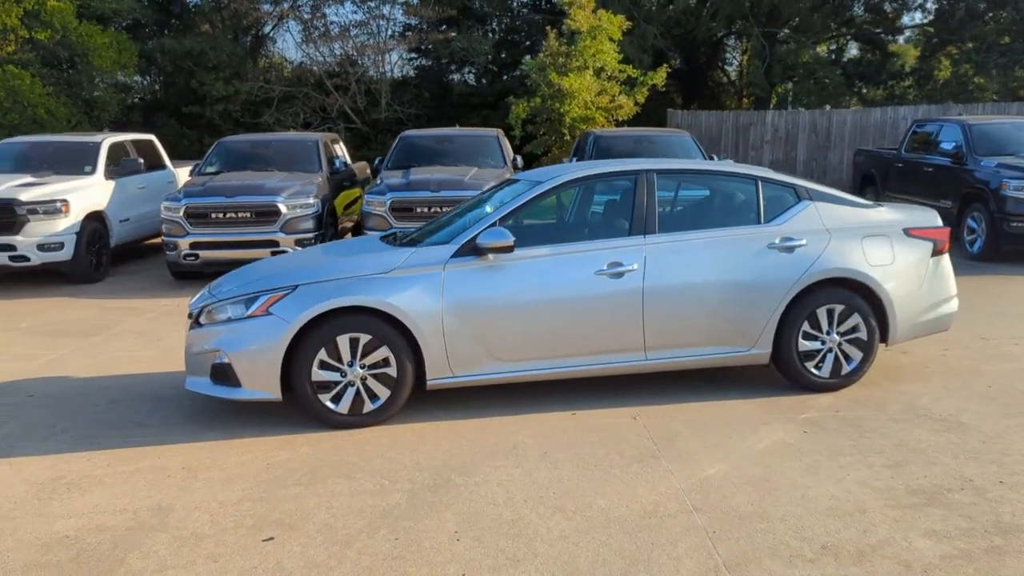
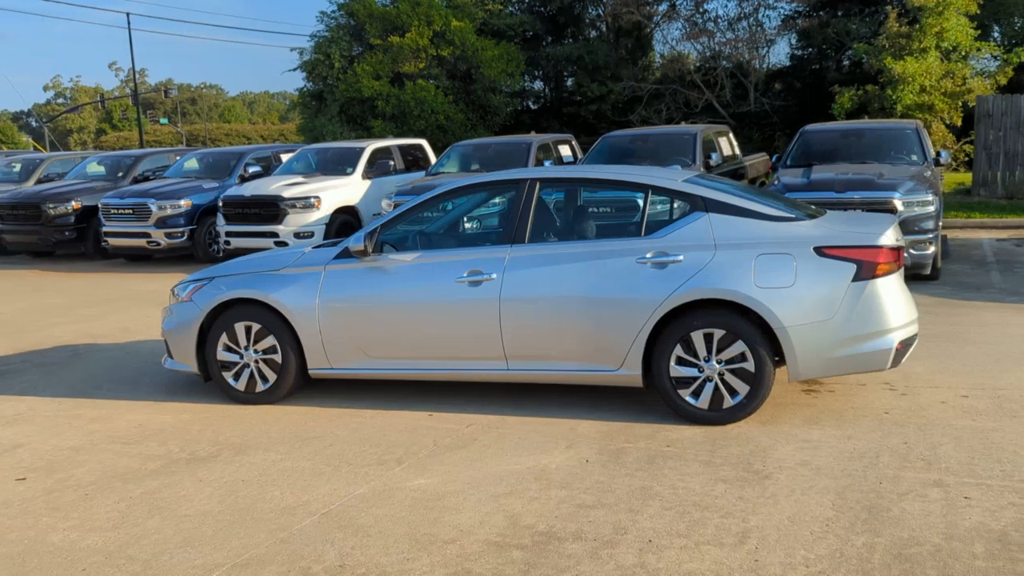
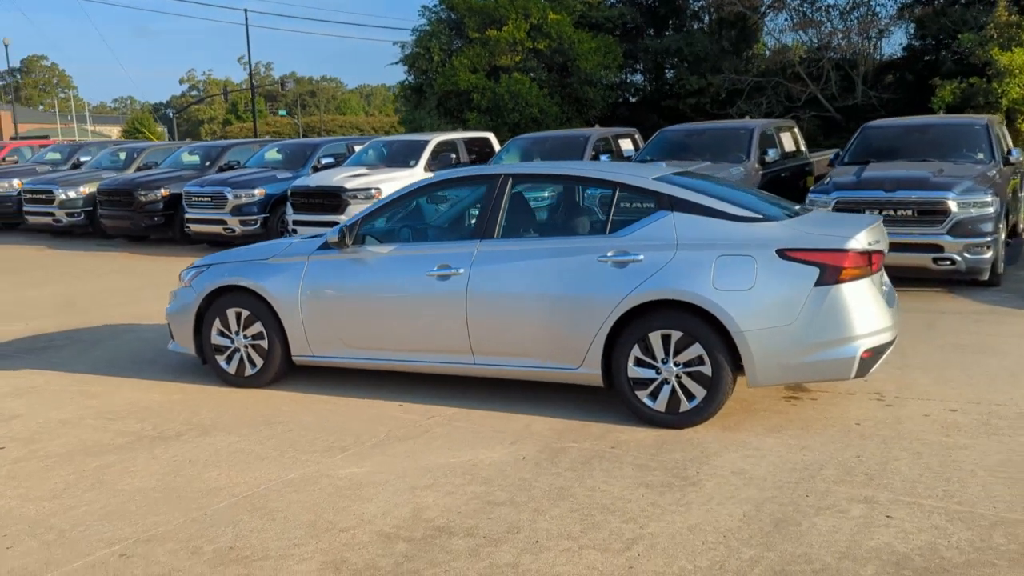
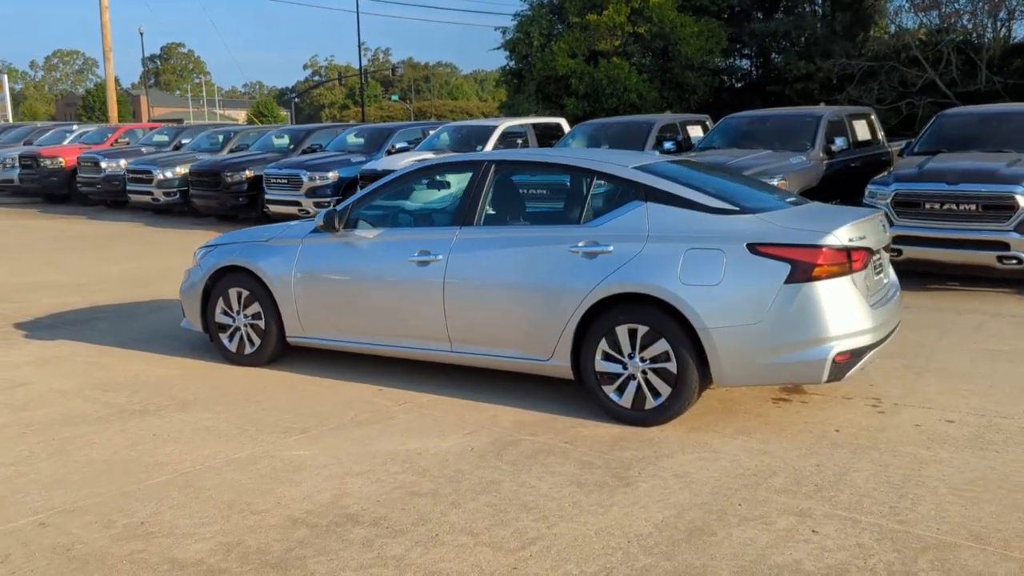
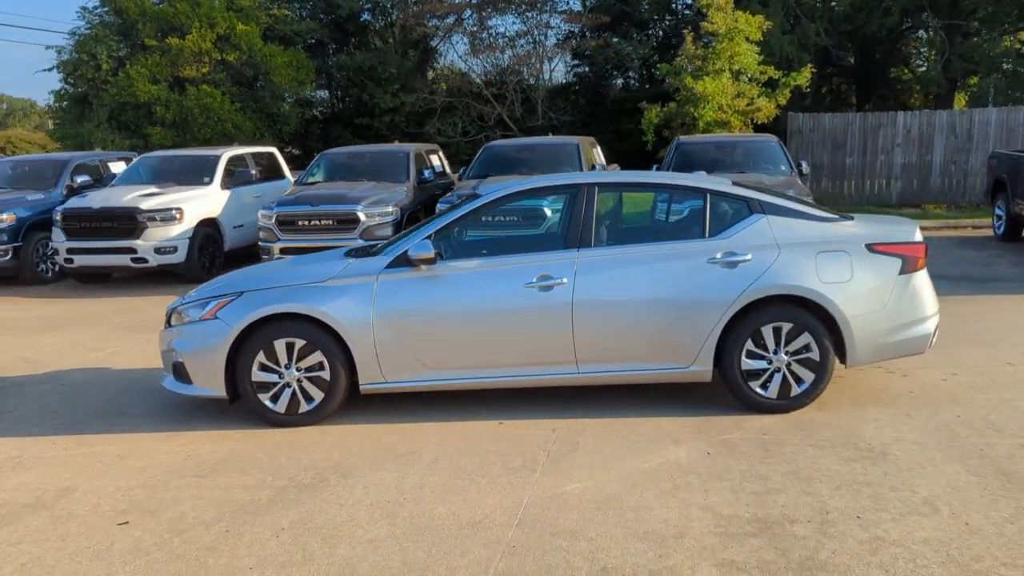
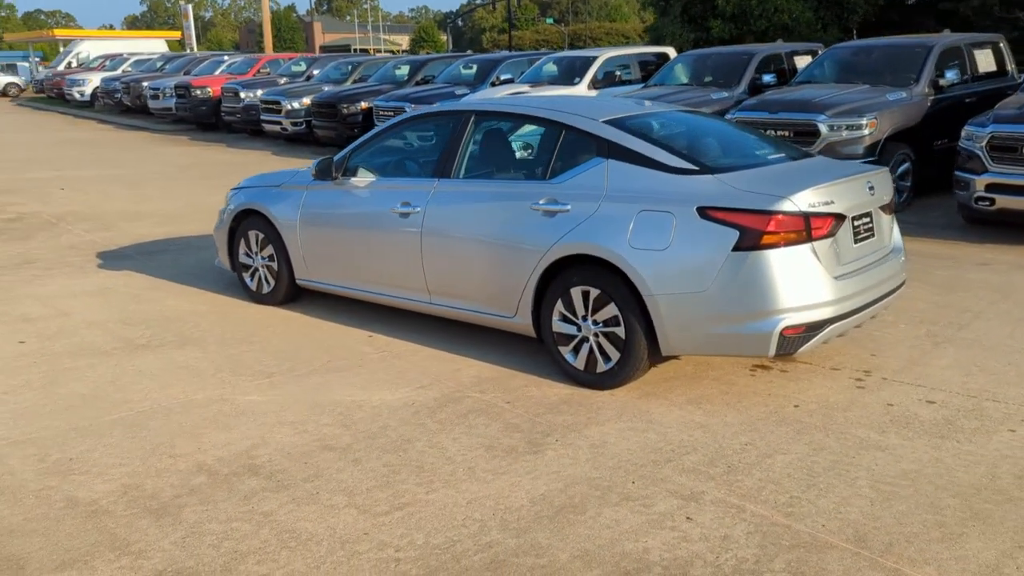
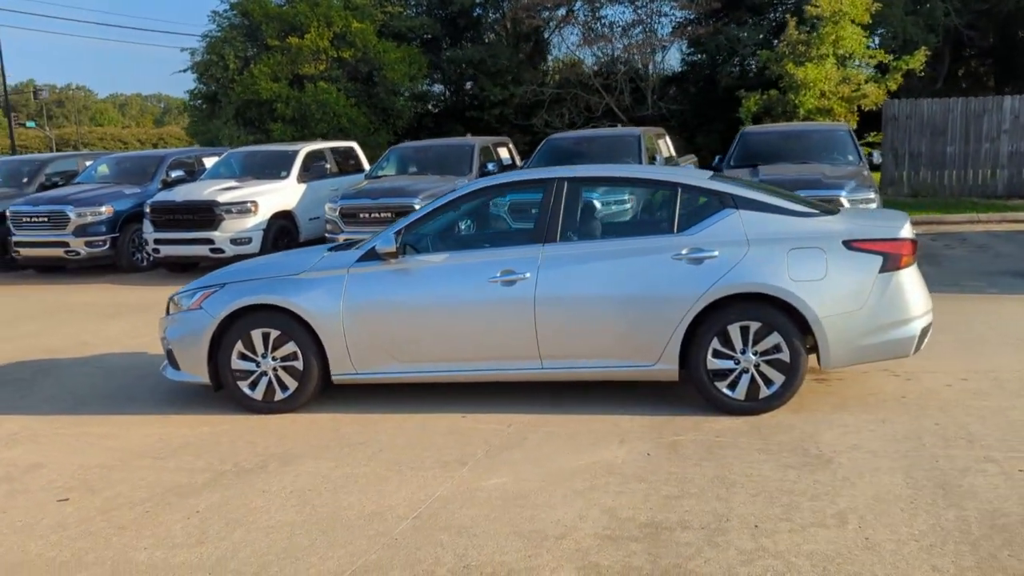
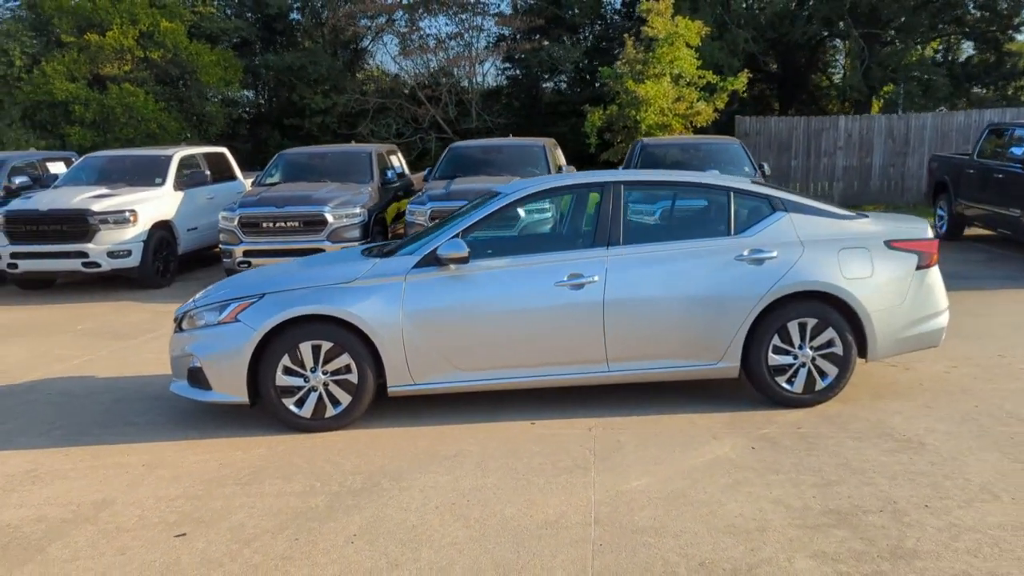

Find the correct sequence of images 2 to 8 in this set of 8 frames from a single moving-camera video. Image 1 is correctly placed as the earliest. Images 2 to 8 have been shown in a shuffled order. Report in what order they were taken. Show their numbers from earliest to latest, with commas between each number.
8, 5, 7, 2, 3, 4, 6
